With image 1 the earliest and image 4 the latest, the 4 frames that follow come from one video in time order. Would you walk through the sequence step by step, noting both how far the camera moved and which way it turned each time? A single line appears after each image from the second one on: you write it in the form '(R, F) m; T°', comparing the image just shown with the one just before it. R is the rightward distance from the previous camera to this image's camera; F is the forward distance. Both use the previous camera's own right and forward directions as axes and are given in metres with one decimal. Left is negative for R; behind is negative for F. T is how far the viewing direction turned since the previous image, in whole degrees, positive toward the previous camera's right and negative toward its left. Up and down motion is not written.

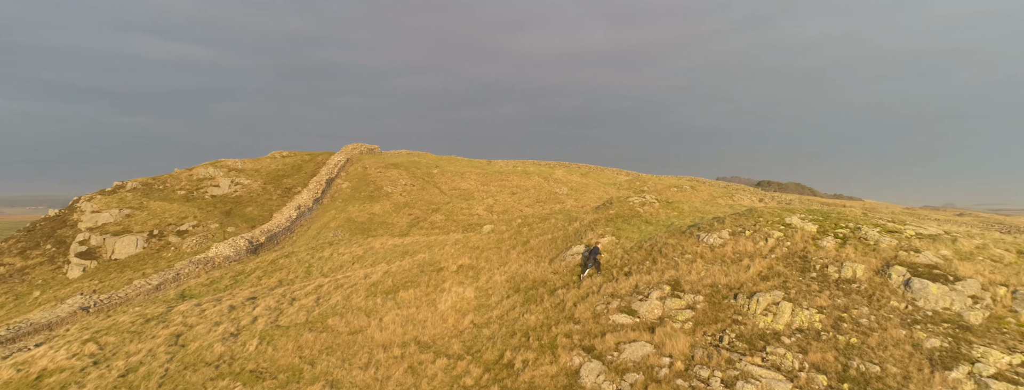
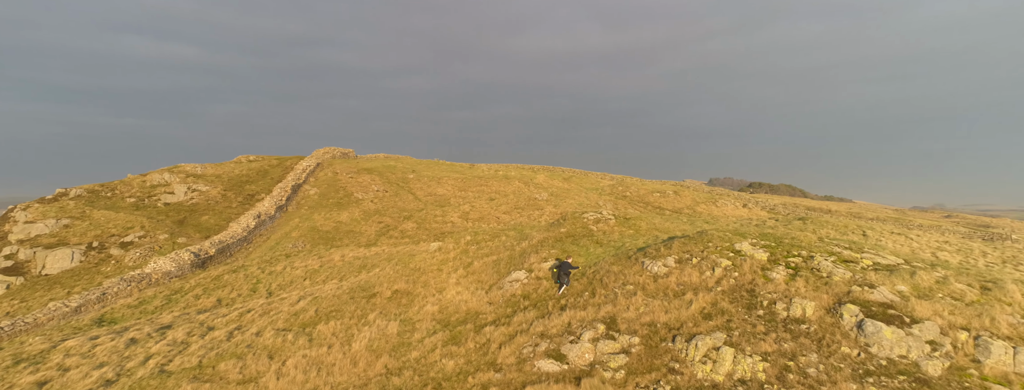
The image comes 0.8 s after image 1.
(+3.4, +2.5) m; +1°
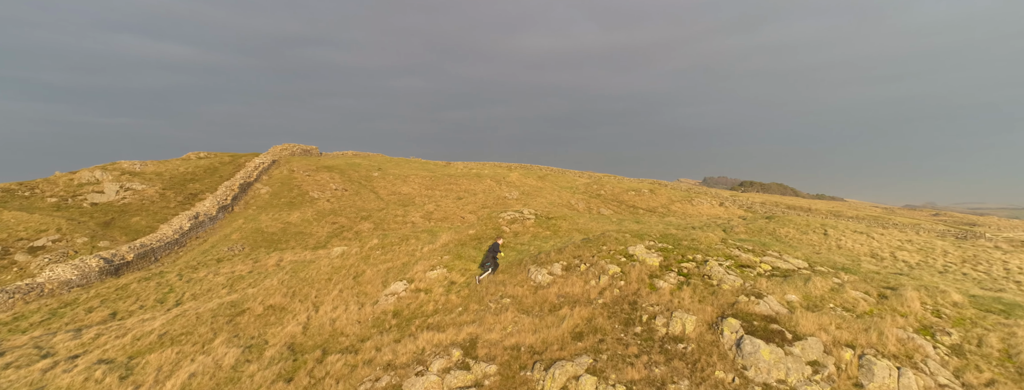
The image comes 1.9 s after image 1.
(+5.8, +3.2) m; +1°
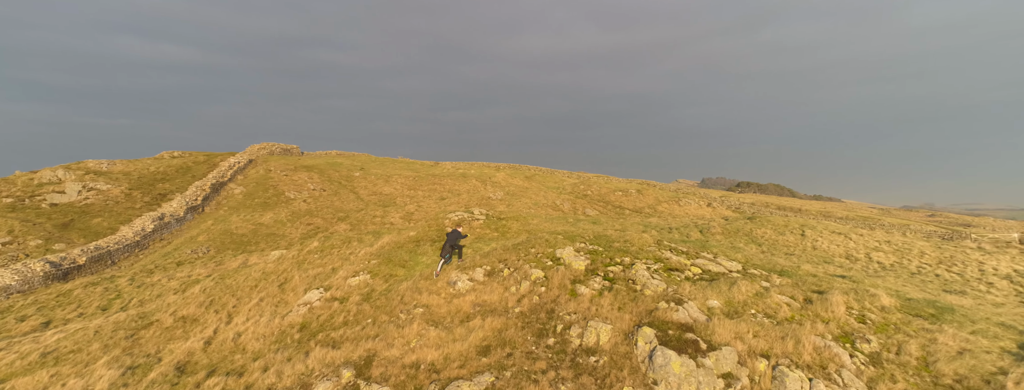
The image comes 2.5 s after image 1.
(+3.2, +1.5) m; 0°
